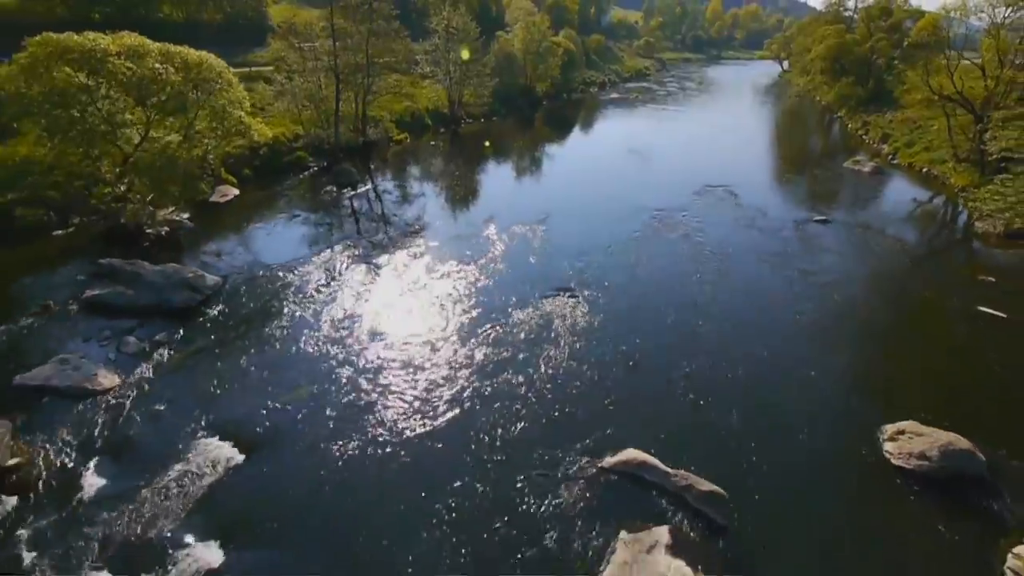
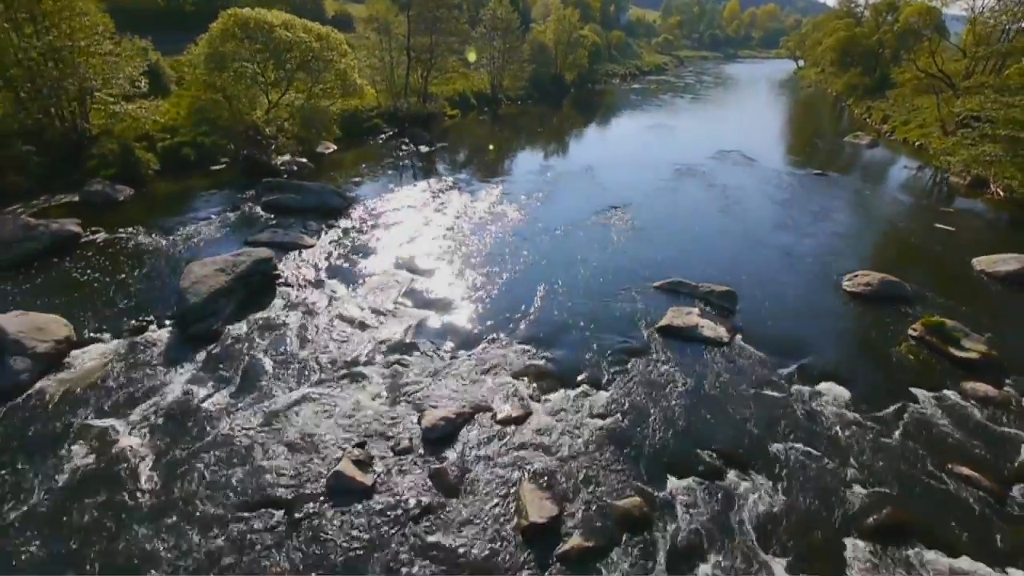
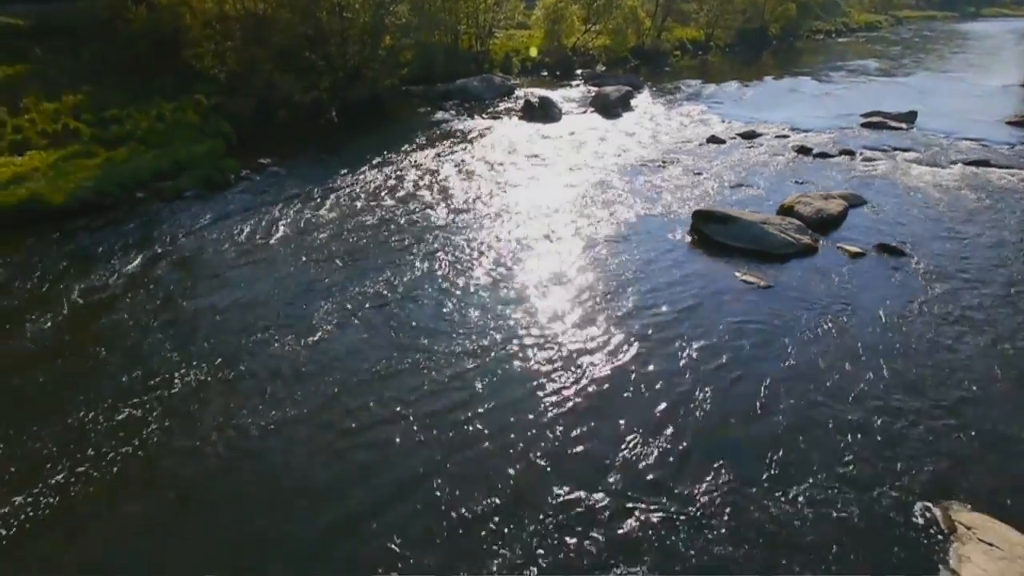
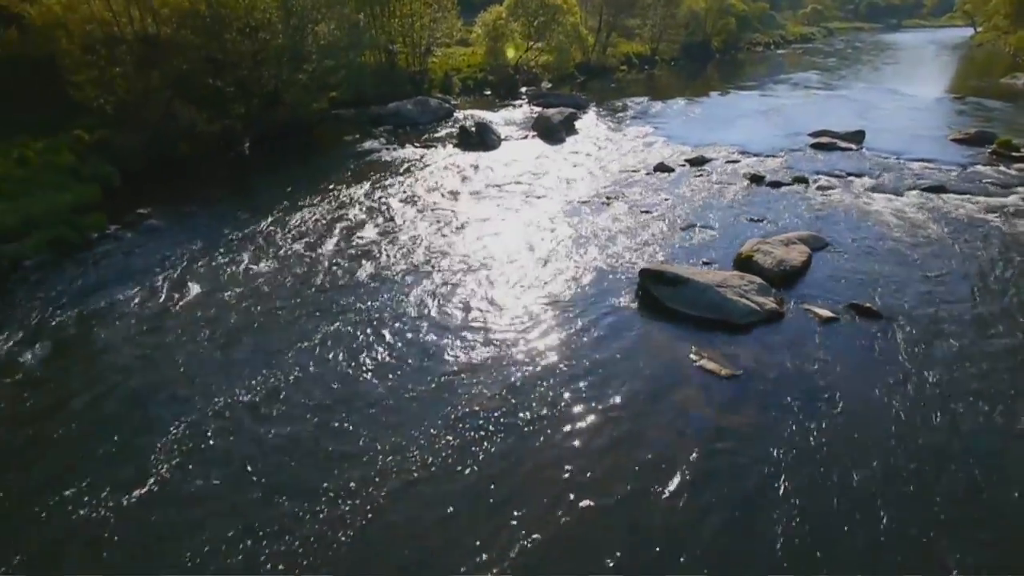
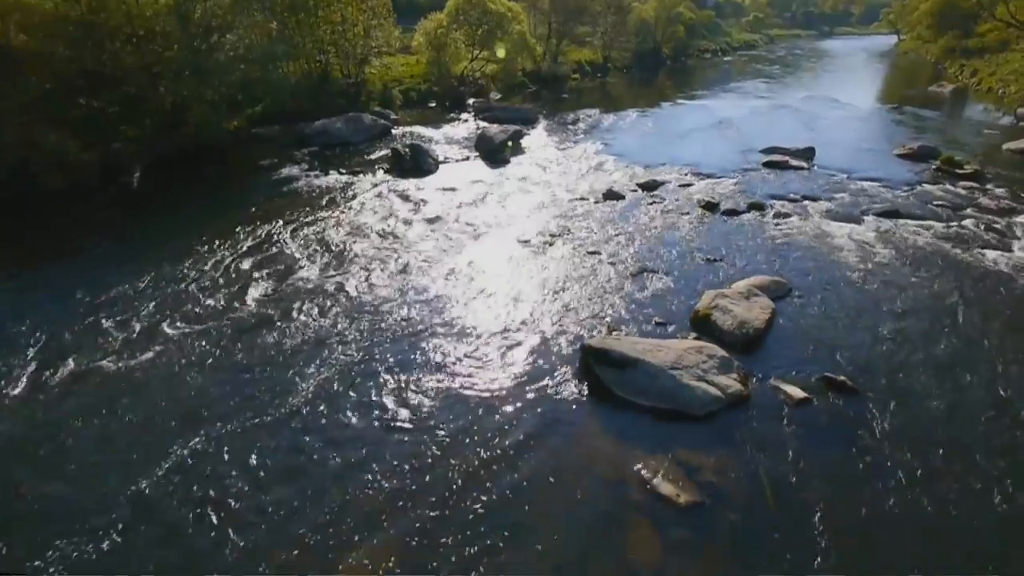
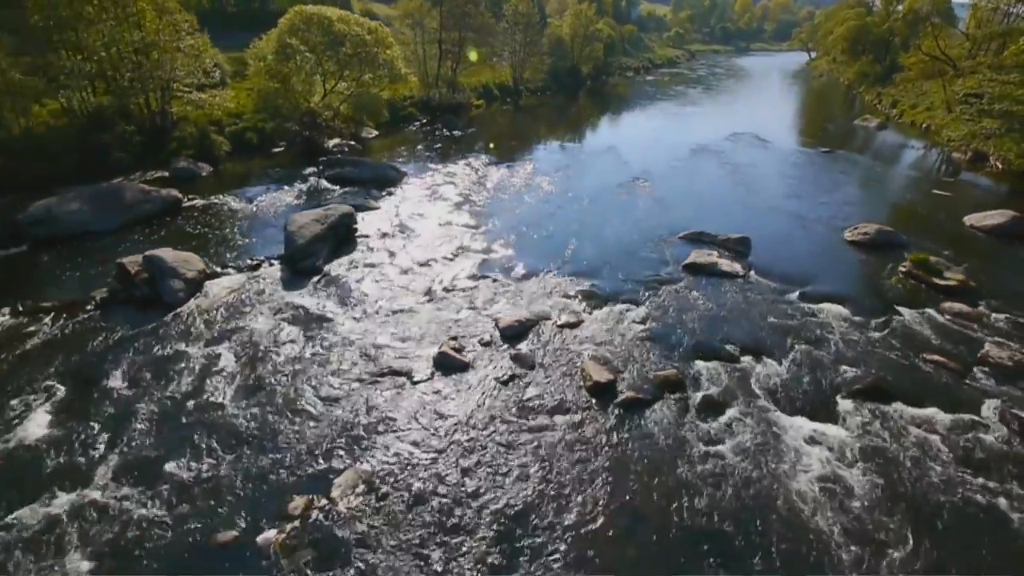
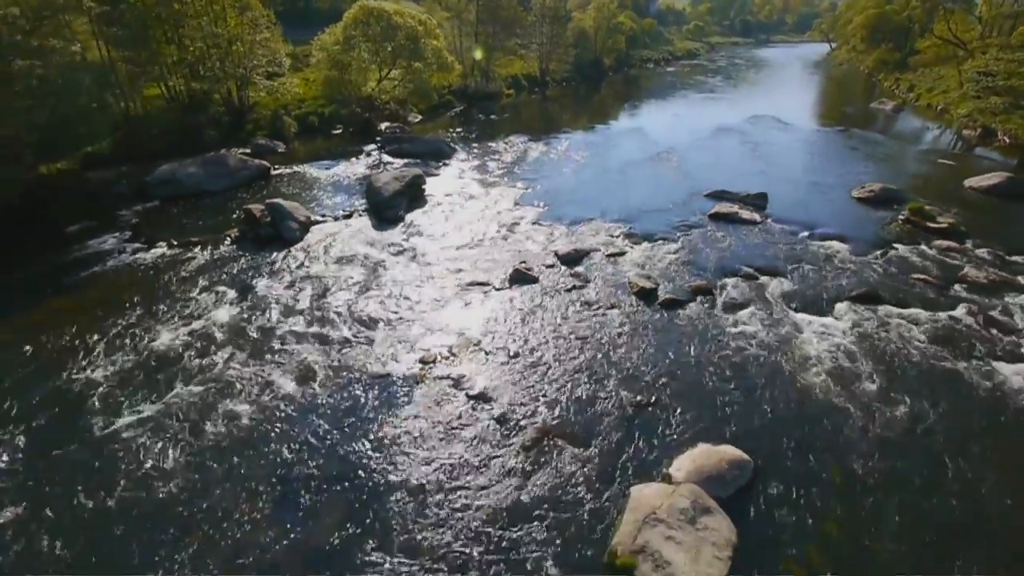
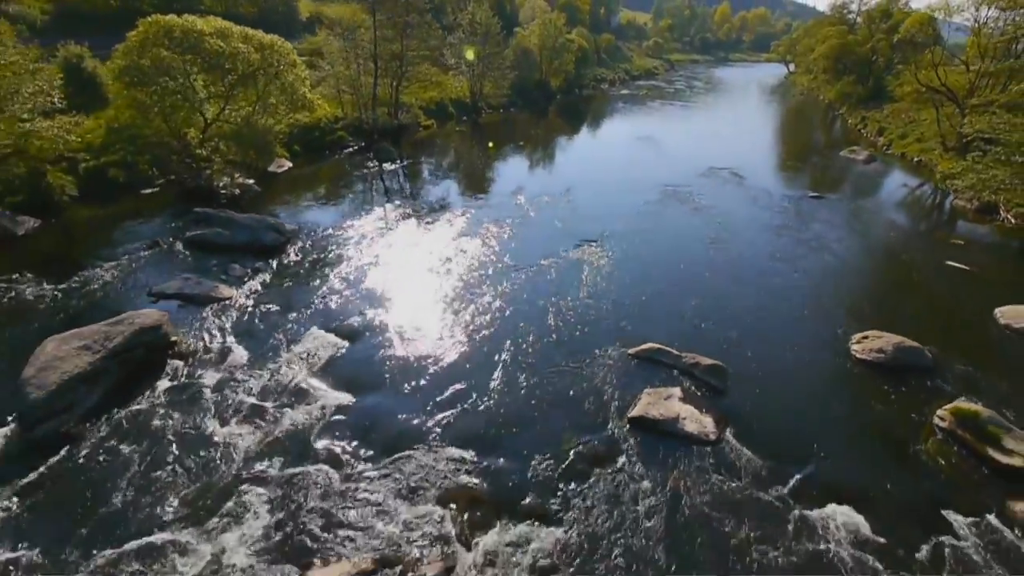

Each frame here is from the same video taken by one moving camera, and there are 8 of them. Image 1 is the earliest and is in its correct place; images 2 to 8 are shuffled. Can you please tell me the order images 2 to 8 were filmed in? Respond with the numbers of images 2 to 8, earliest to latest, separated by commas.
8, 2, 6, 7, 5, 4, 3
